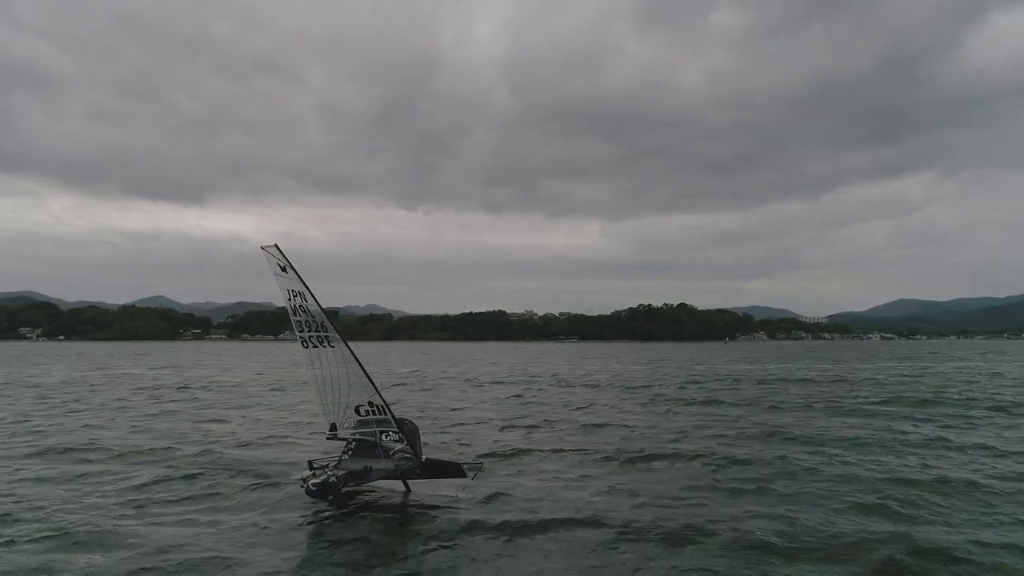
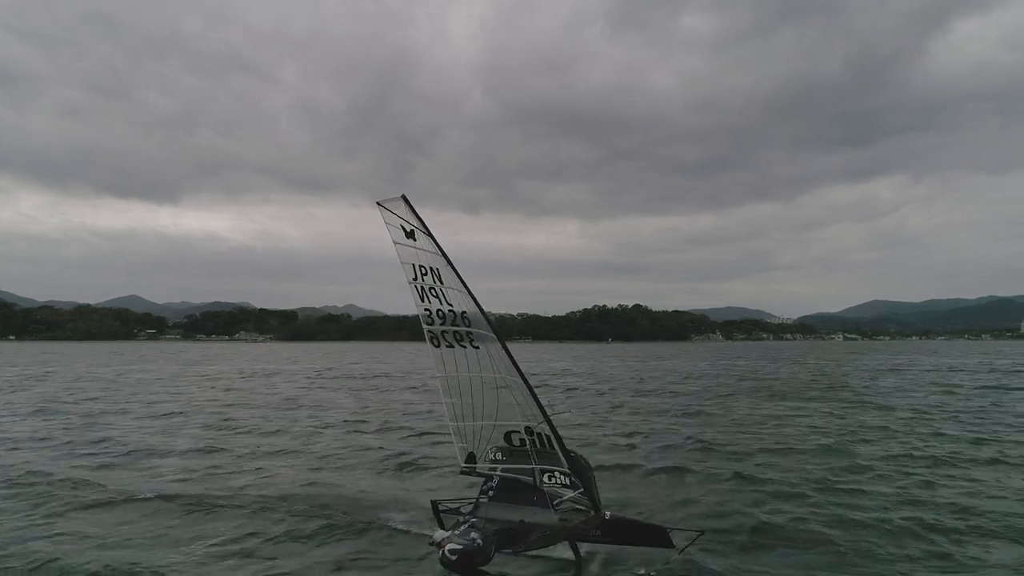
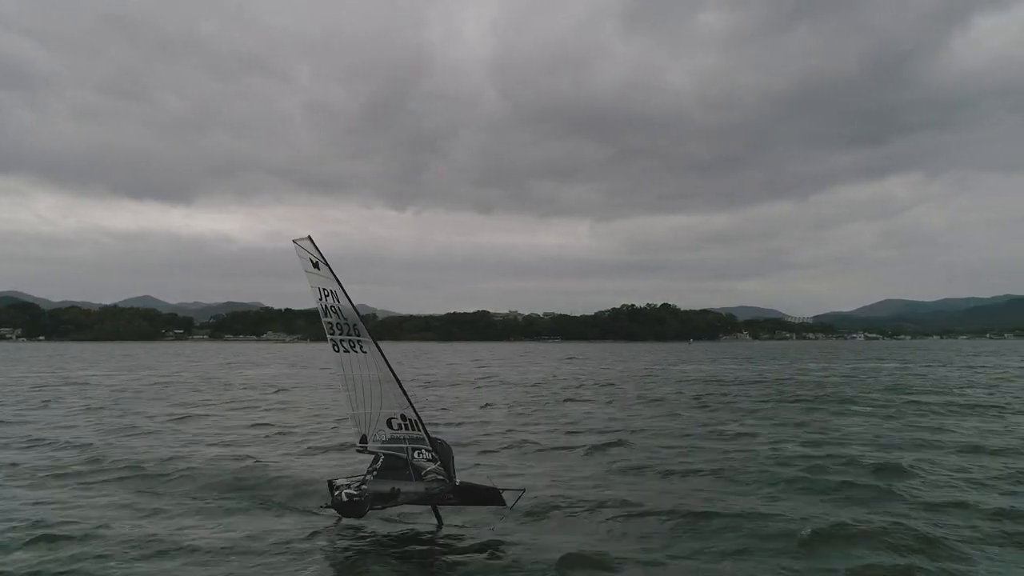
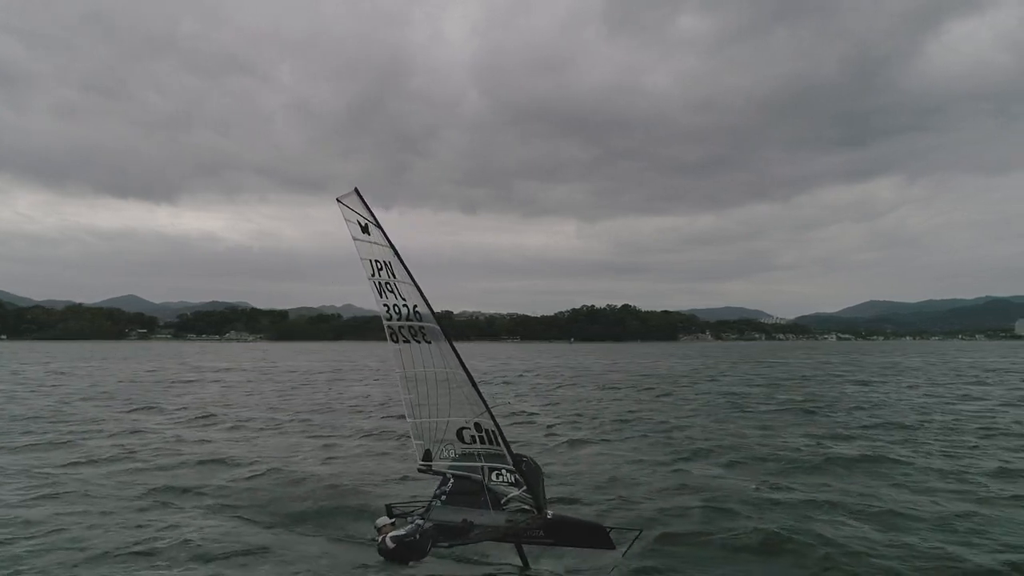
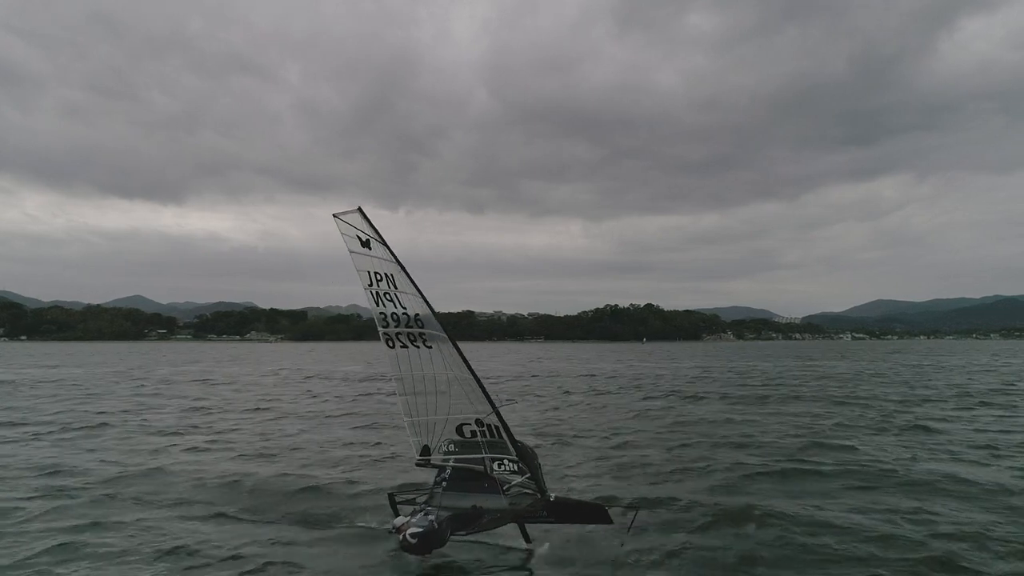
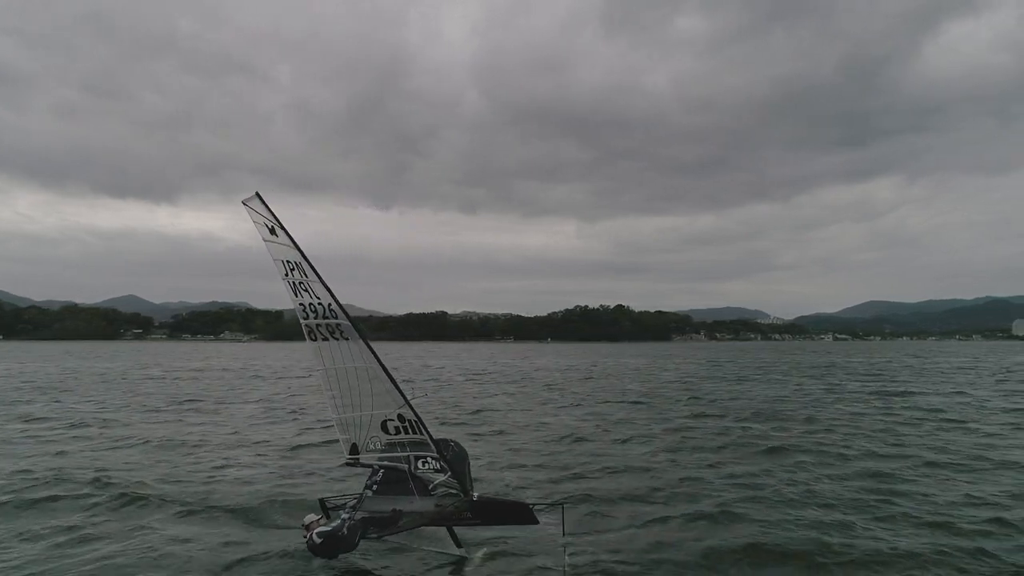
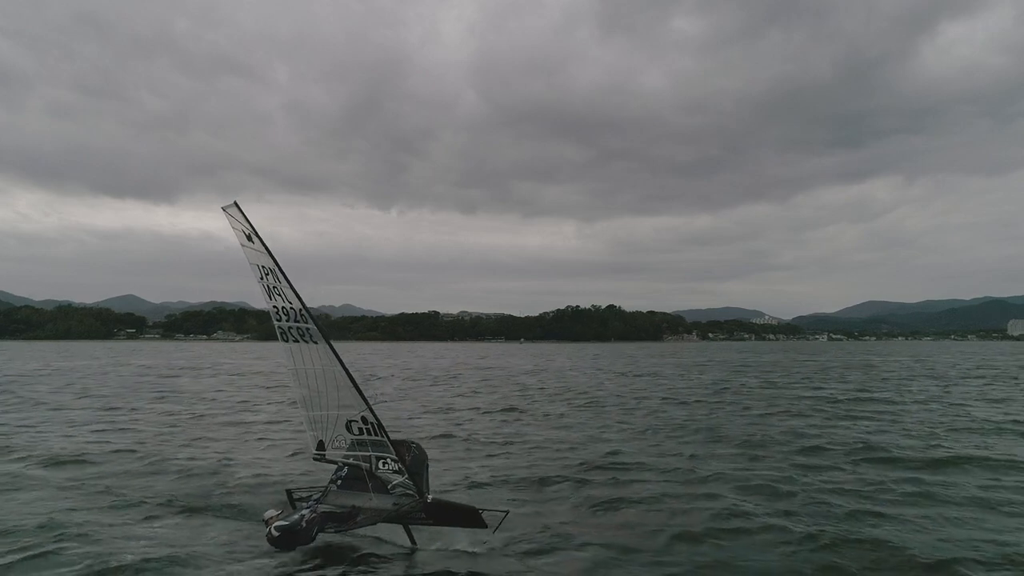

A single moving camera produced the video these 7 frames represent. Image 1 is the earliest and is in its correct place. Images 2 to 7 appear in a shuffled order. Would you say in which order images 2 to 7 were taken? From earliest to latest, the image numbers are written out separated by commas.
3, 5, 2, 4, 6, 7
